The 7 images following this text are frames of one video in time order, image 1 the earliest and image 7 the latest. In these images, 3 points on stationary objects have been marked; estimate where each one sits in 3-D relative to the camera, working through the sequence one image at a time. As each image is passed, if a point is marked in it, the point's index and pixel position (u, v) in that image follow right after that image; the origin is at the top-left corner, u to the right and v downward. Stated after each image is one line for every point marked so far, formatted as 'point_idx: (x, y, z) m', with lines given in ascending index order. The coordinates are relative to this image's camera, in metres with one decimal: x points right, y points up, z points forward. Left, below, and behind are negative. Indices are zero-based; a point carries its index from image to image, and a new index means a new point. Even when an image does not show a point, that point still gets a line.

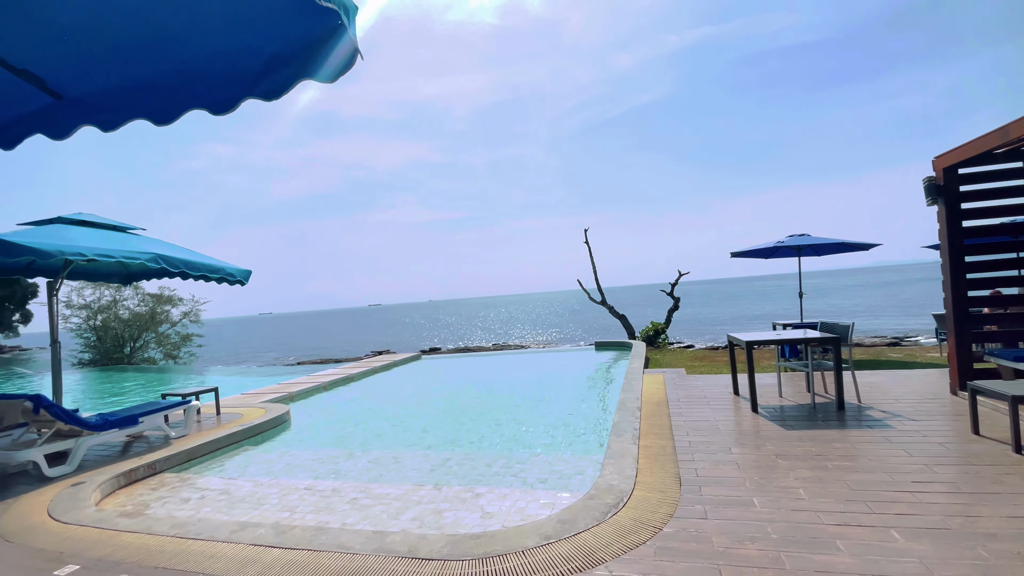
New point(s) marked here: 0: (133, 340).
0: (-15.6, -2.1, +19.9) m
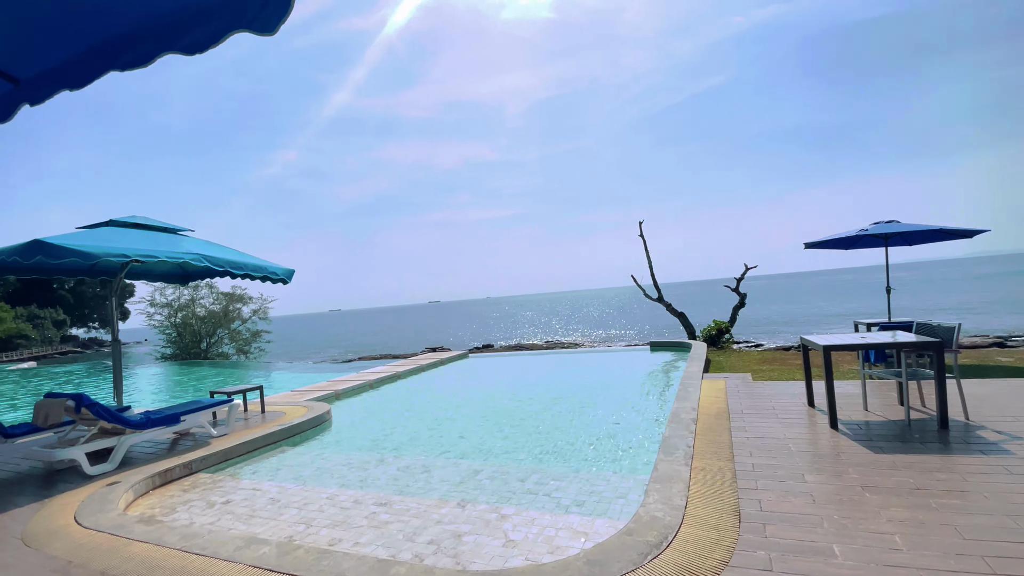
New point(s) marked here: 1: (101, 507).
0: (-13.3, -2.1, +21.2) m
1: (-2.8, -1.5, +3.2) m
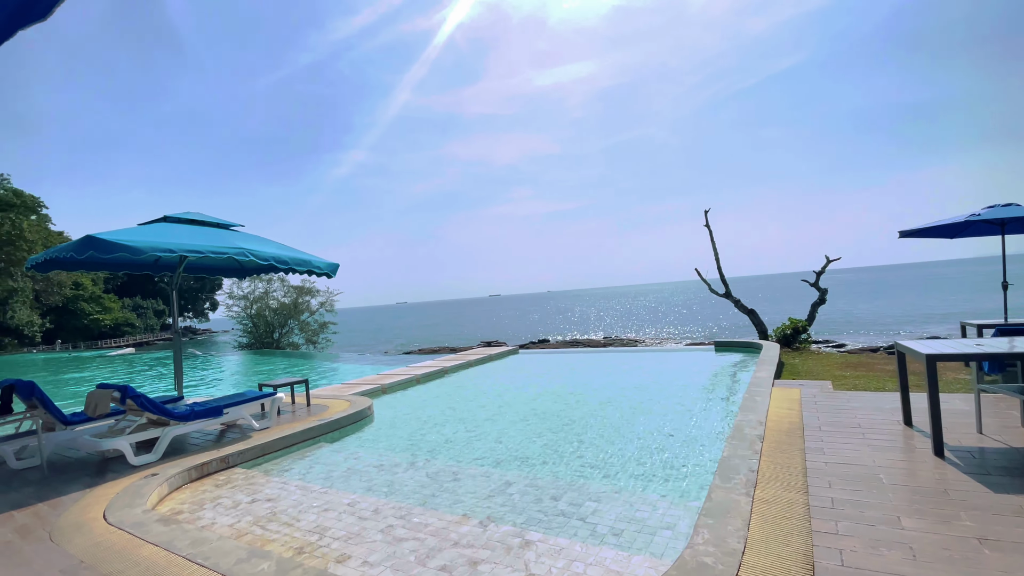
0: (-10.8, -1.8, +22.4) m
1: (-2.6, -1.4, +3.3) m
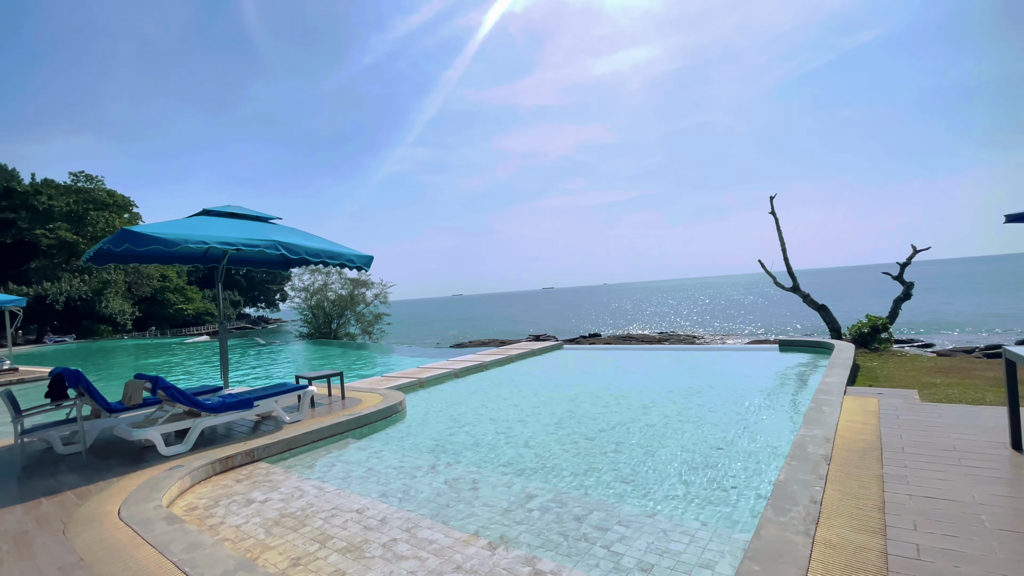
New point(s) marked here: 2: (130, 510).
0: (-8.4, -1.4, +23.2) m
1: (-2.4, -1.4, +3.2) m
2: (-2.4, -1.4, +3.0) m
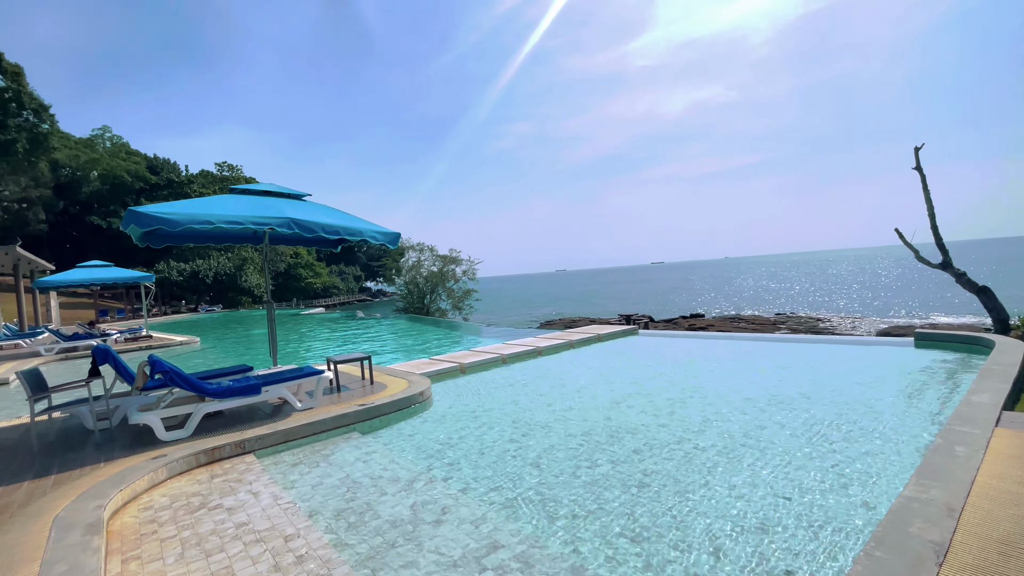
0: (-4.1, -0.3, +23.8) m
1: (-2.6, -1.3, +3.0) m
2: (-2.6, -1.3, +2.8) m
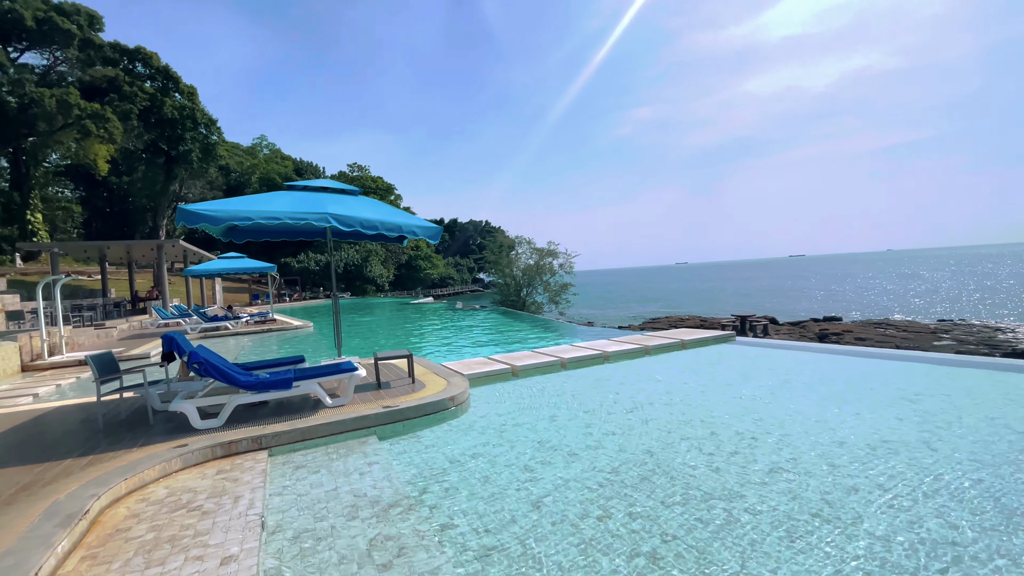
0: (+0.8, +0.1, +23.6) m
1: (-2.6, -1.2, +3.1) m
2: (-2.7, -1.2, +2.9) m
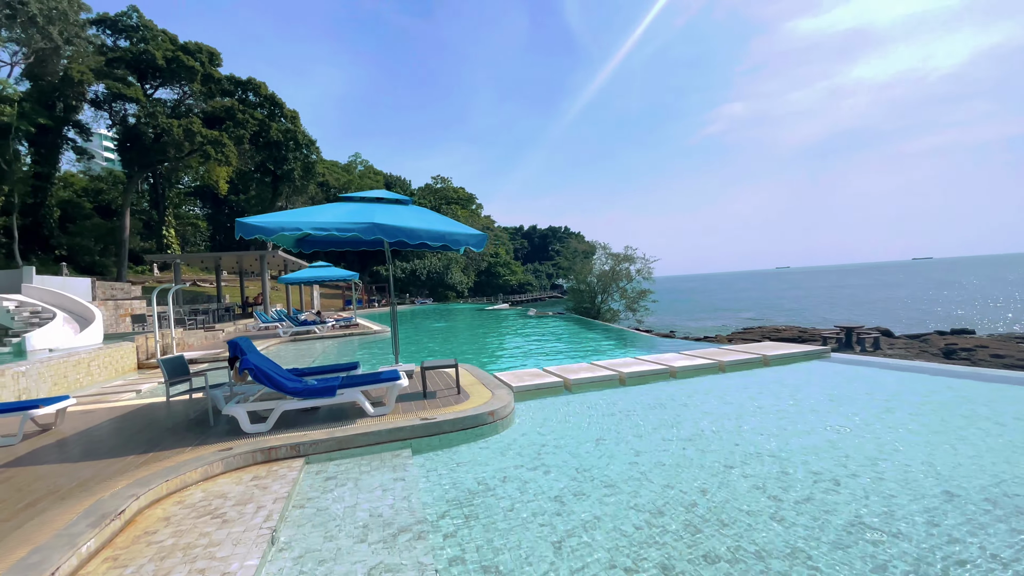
0: (+4.5, -0.3, +22.9) m
1: (-2.5, -1.3, +3.3) m
2: (-2.5, -1.3, +3.1) m
